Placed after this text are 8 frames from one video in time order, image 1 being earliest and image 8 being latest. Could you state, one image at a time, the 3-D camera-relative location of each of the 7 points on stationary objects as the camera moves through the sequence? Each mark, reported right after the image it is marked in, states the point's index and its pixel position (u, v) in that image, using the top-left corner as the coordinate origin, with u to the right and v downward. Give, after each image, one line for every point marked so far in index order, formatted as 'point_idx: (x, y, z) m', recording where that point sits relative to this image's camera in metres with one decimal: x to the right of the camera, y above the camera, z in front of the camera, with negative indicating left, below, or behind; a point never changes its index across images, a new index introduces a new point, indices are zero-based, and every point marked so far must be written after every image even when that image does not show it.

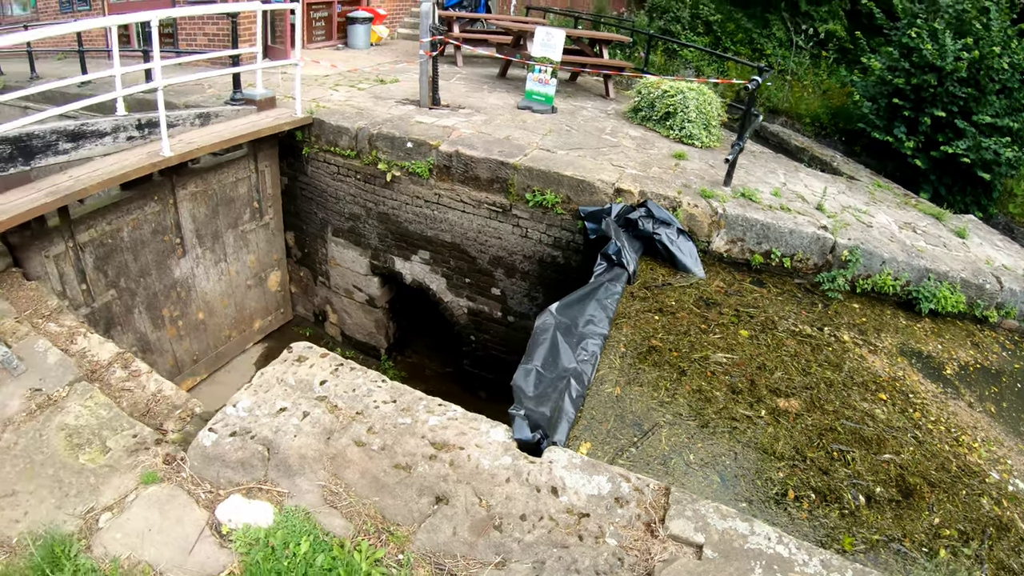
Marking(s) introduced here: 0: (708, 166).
0: (+2.2, +1.1, +5.2) m
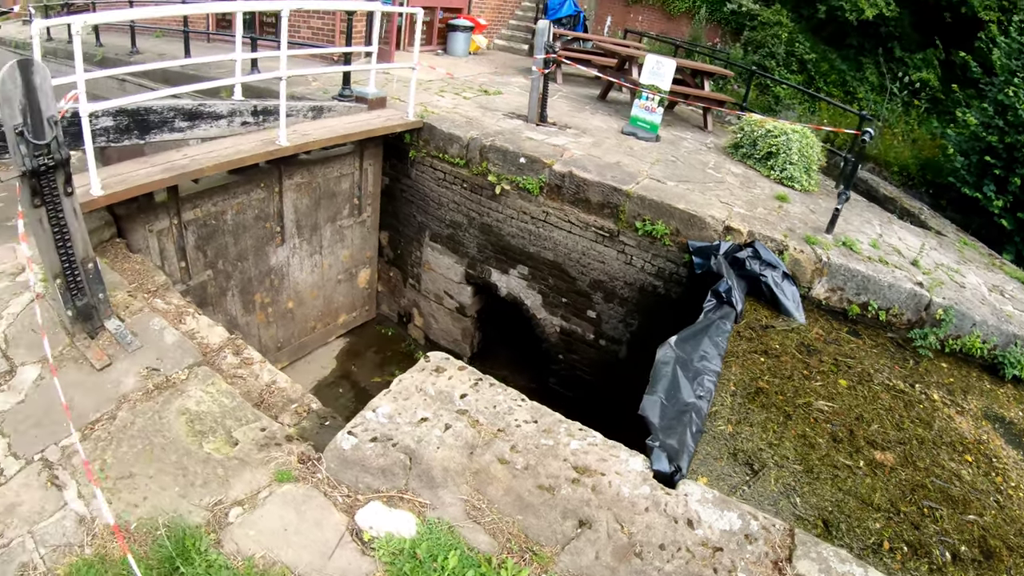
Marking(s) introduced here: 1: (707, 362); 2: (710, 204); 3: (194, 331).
0: (+3.0, +0.7, +5.3) m
1: (+1.3, -0.5, +3.7) m
2: (+1.9, +0.7, +5.0) m
3: (-2.1, -0.3, +3.7) m
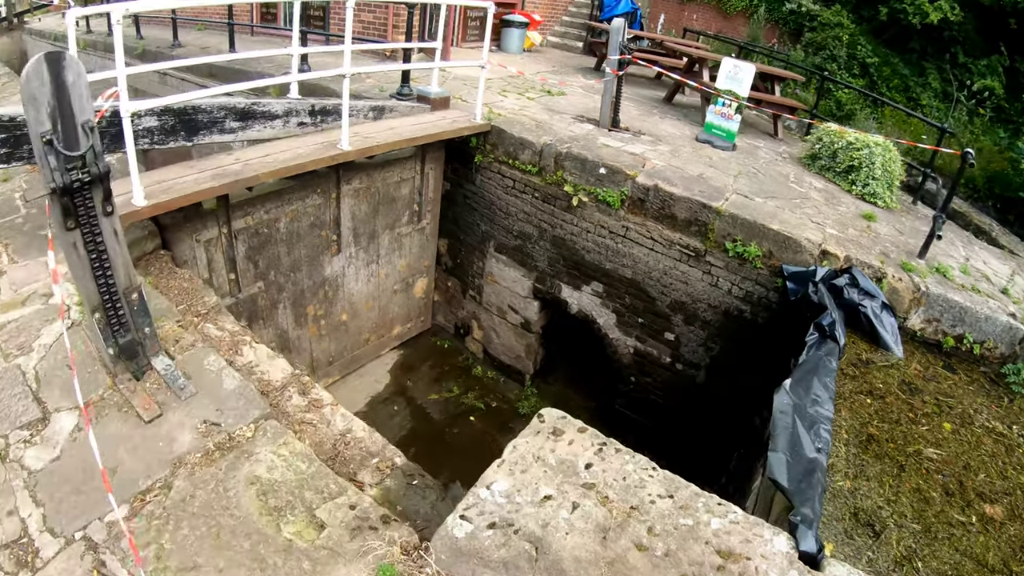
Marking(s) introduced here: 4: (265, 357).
0: (+3.5, +0.5, +5.0) m
1: (+1.9, -0.7, +3.4) m
2: (+2.4, +0.5, +4.7) m
3: (-1.6, -0.4, +3.2) m
4: (-1.5, -0.4, +3.3) m
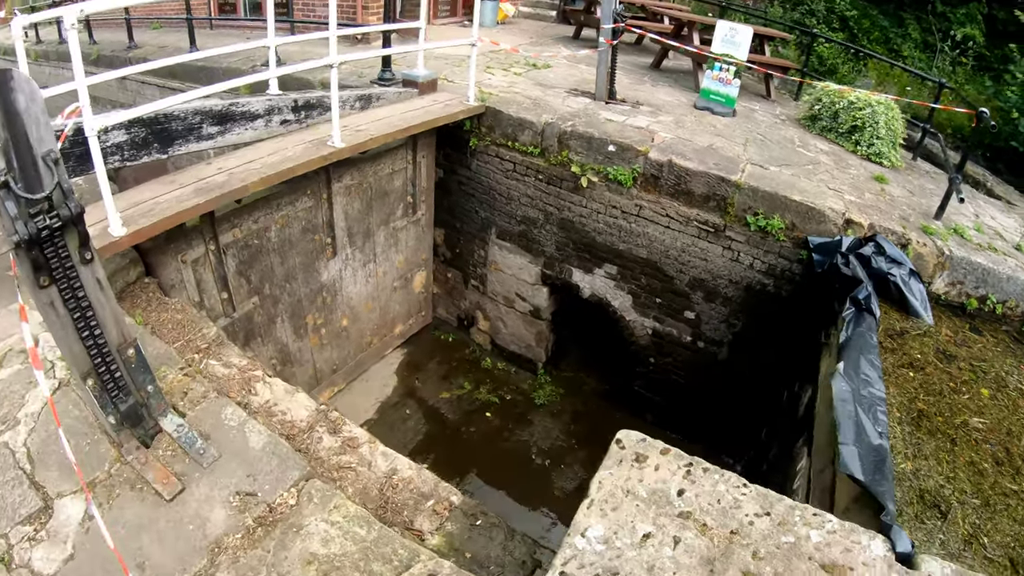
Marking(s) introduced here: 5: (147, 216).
0: (+3.5, +0.8, +5.0) m
1: (+2.1, -0.6, +3.3) m
2: (+2.5, +0.7, +4.5) m
3: (-1.3, -0.6, +2.9) m
4: (-1.2, -0.6, +3.0) m
5: (-2.1, +0.4, +3.3) m
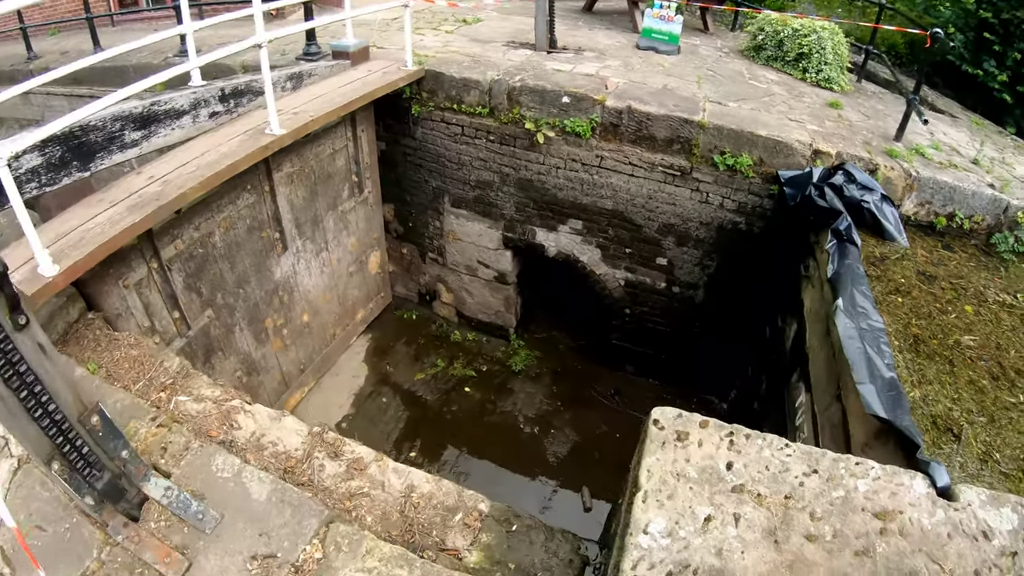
0: (+3.1, +1.5, +5.0) m
1: (+2.1, -0.2, +3.3) m
2: (+2.2, +1.3, +4.5) m
3: (-1.2, -0.7, +2.6) m
4: (-1.2, -0.7, +2.6) m
5: (-2.2, +0.2, +2.8) m
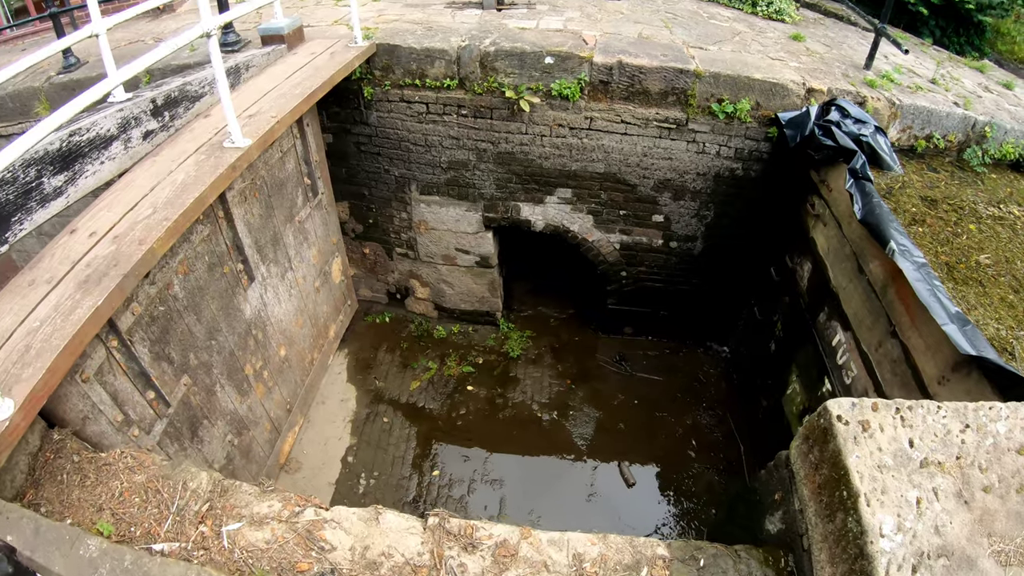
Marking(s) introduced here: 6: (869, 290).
0: (+2.8, +2.1, +5.0) m
1: (+2.4, +0.2, +3.3) m
2: (+2.0, +1.7, +4.3) m
3: (-0.6, -1.0, +2.1) m
4: (-0.6, -0.9, +2.1) m
5: (-1.7, -0.2, +2.0) m
6: (+2.3, 0.0, +3.6) m
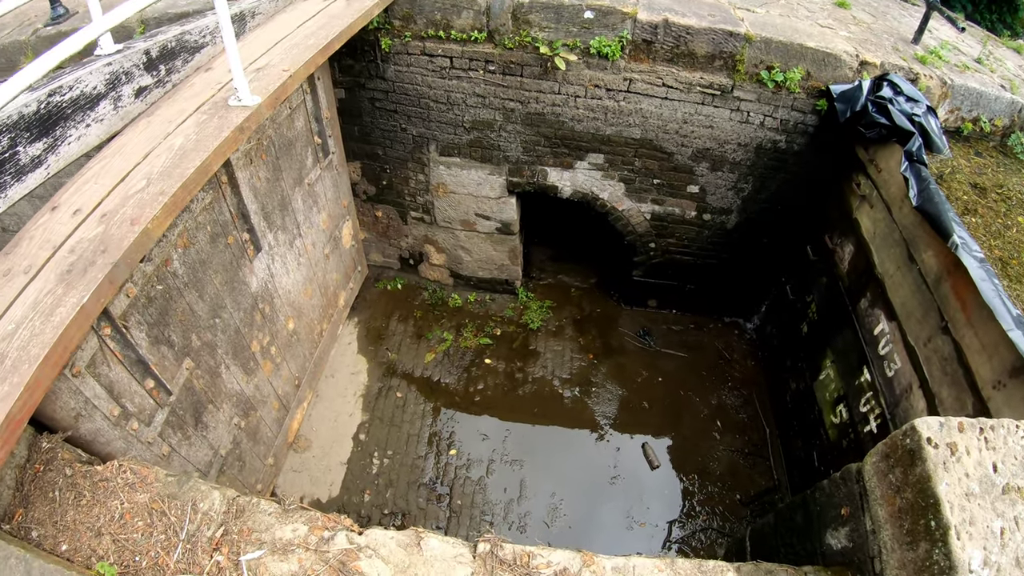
0: (+3.0, +2.3, +4.5) m
1: (+2.6, +0.2, +3.0) m
2: (+2.3, +1.8, +3.9) m
3: (-0.4, -1.0, +1.9) m
4: (-0.4, -0.9, +1.9) m
5: (-1.5, -0.2, +1.7) m
6: (+2.5, 0.0, +3.4) m
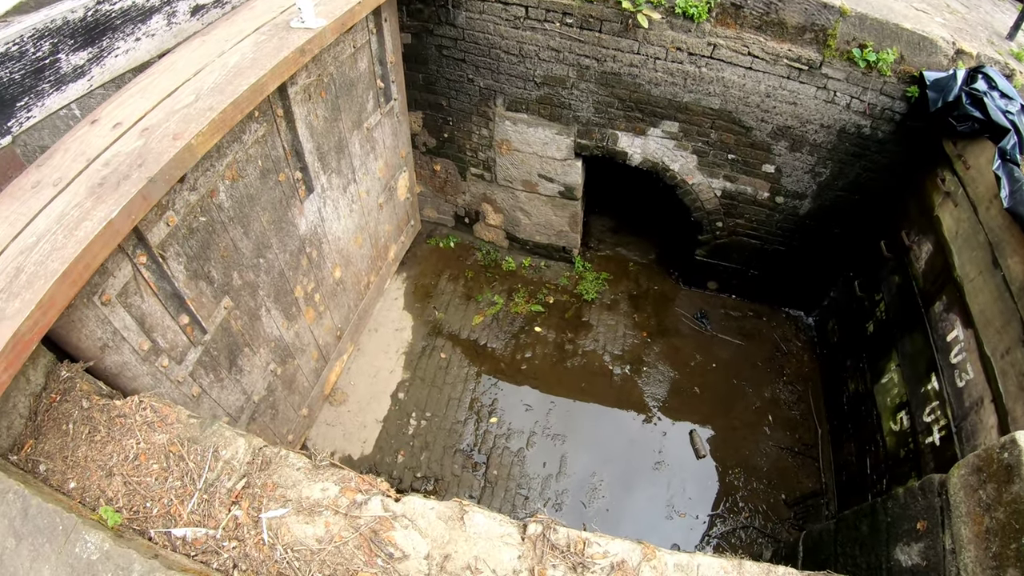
0: (+3.5, +2.2, +4.2) m
1: (+2.9, +0.1, +2.7) m
2: (+2.7, +1.8, +3.6) m
3: (-0.2, -0.8, +1.6) m
4: (-0.2, -0.7, +1.7) m
5: (-1.3, 0.0, +1.5) m
6: (+2.8, 0.0, +3.1) m
